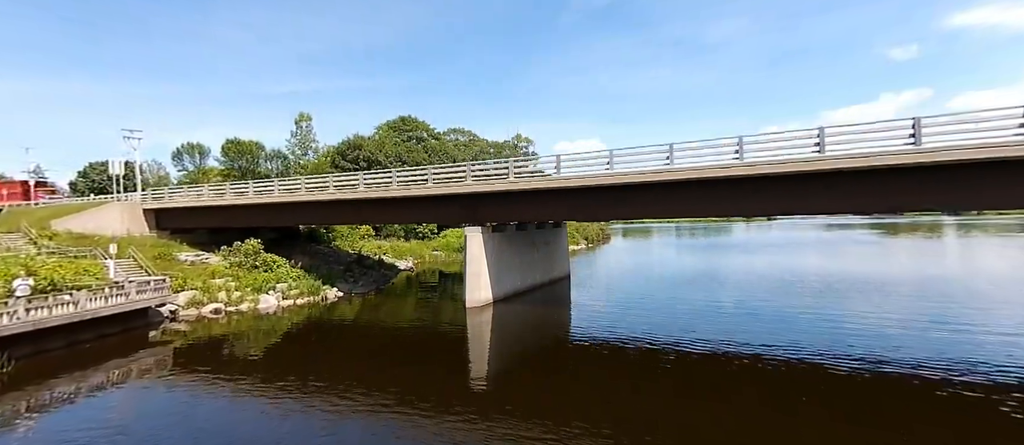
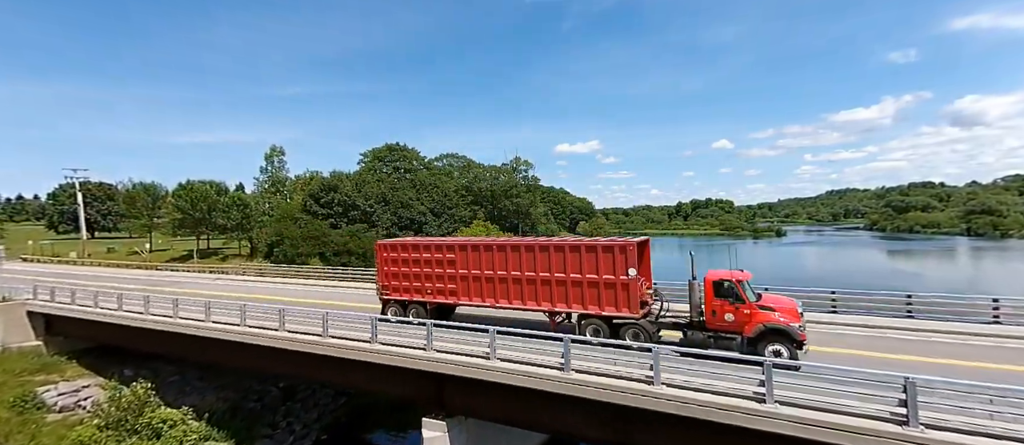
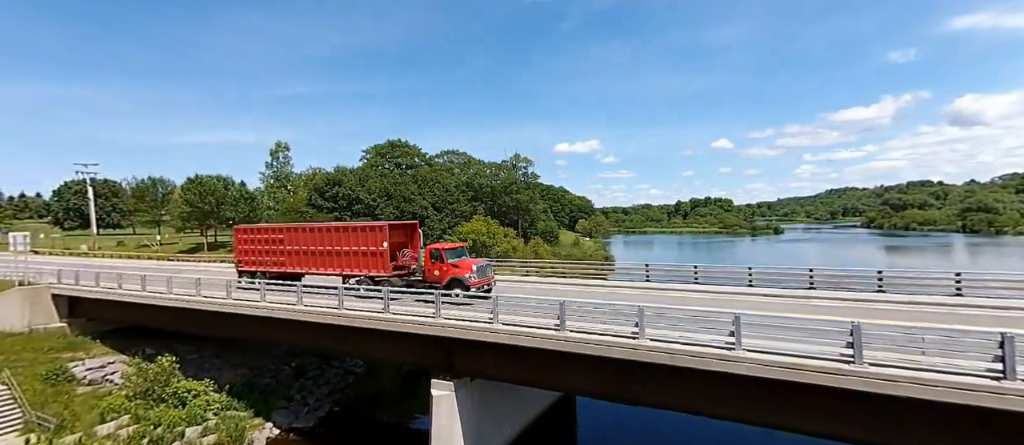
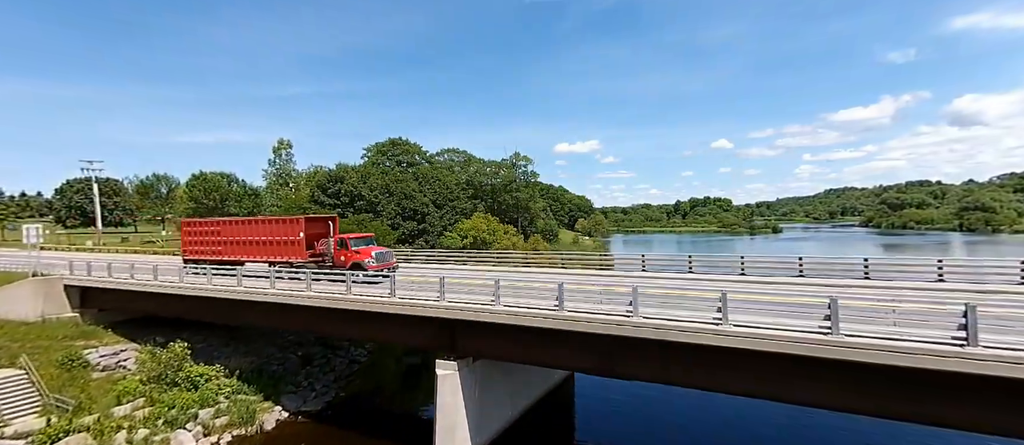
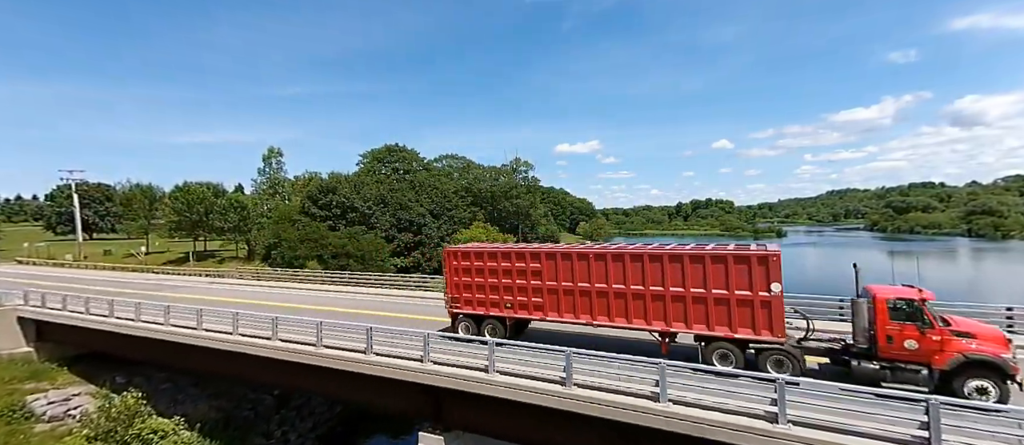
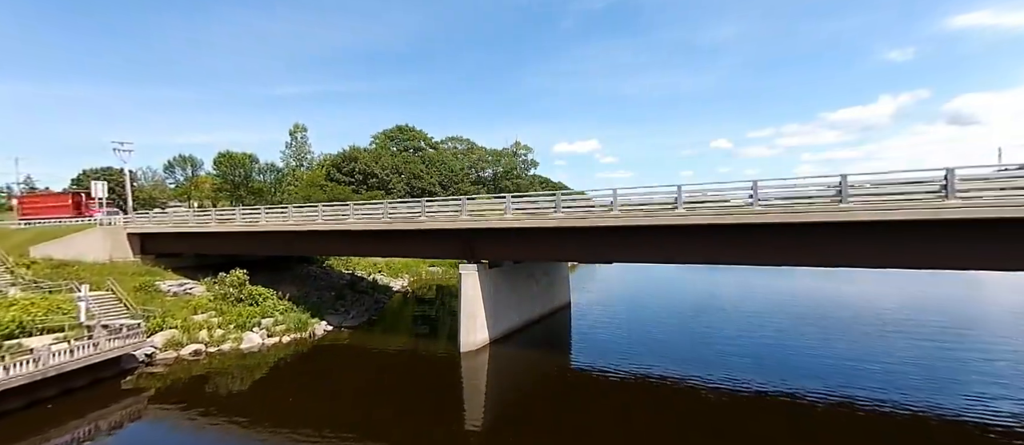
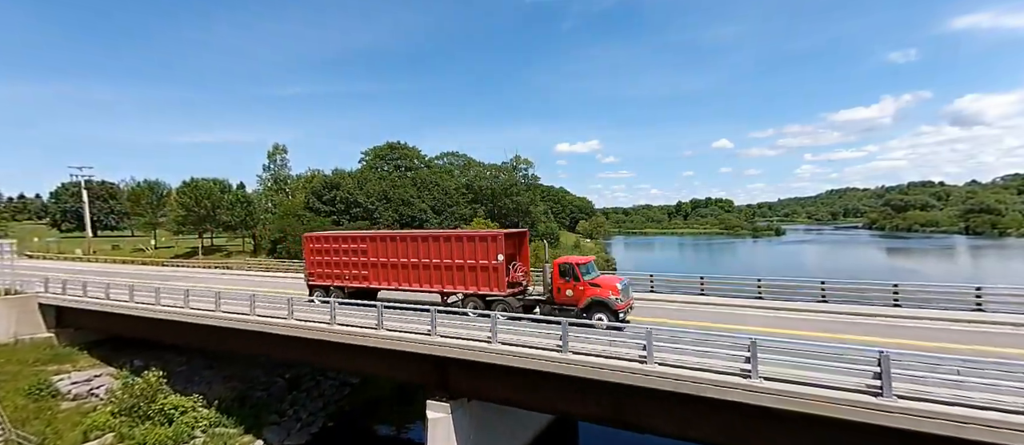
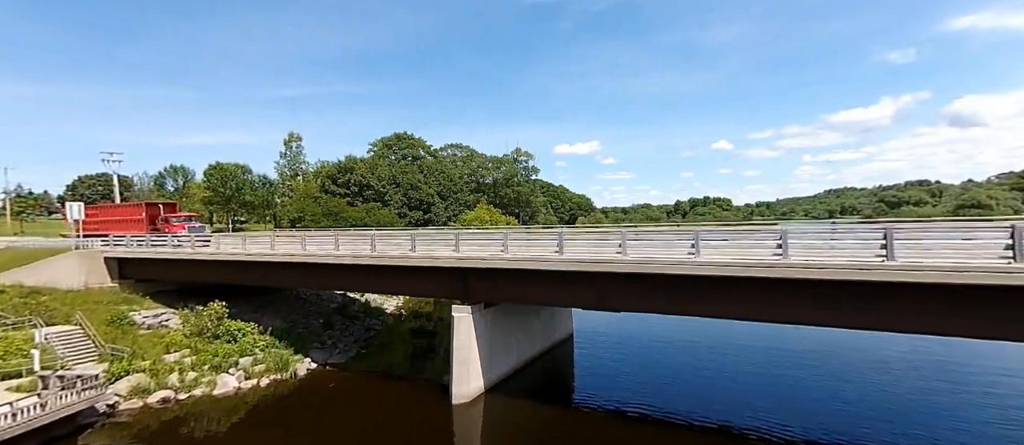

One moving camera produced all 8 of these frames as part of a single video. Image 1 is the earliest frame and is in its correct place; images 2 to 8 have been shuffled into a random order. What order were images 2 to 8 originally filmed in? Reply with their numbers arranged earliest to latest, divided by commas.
6, 8, 4, 3, 7, 2, 5
